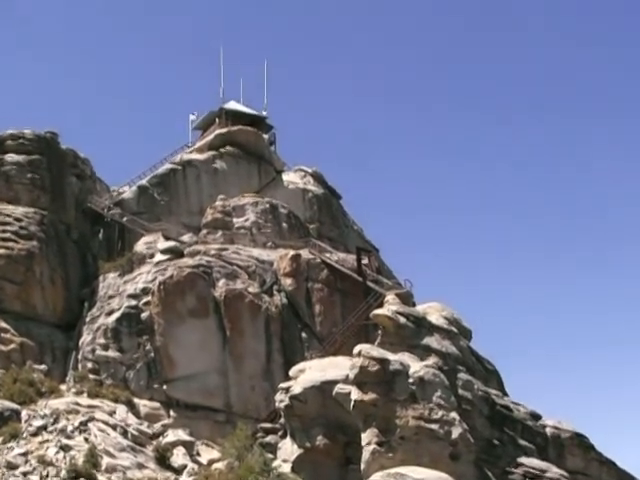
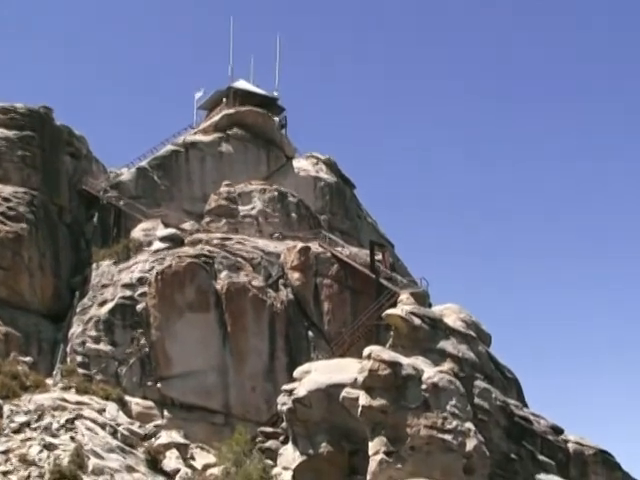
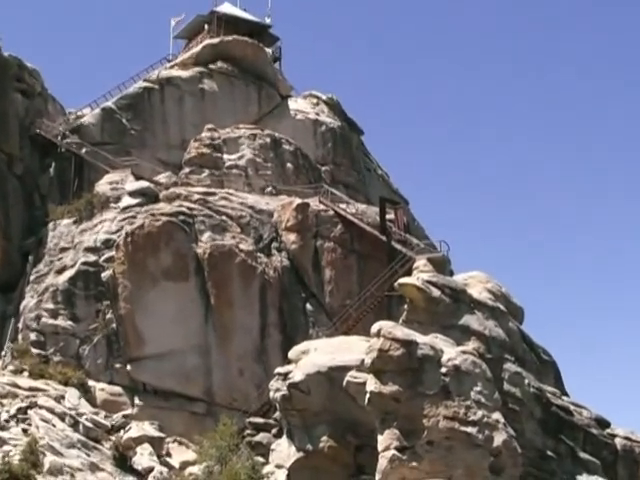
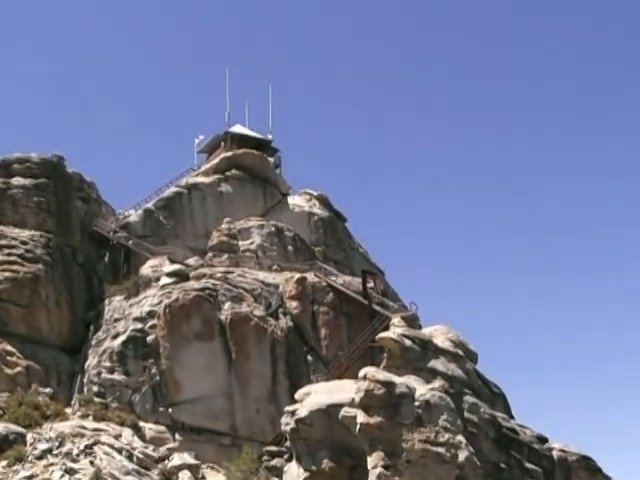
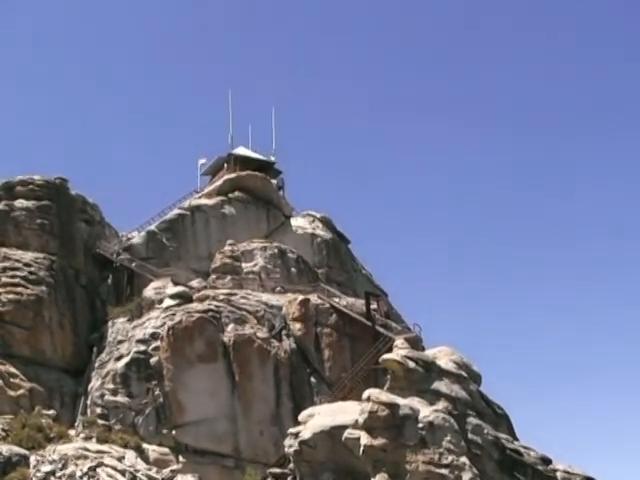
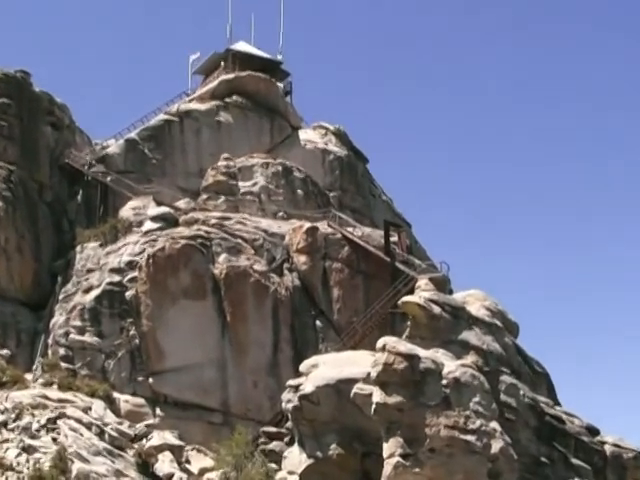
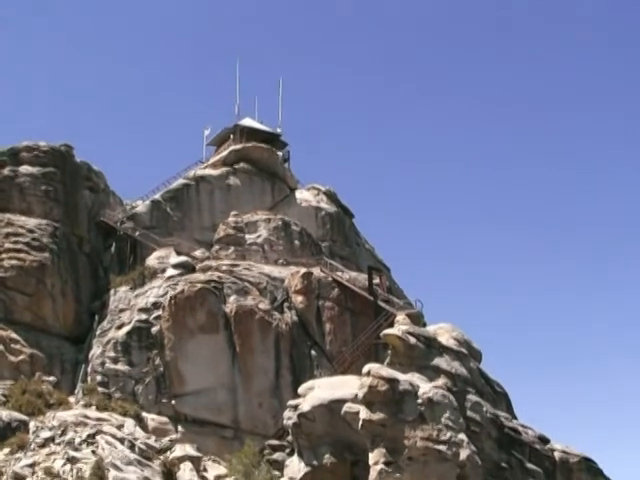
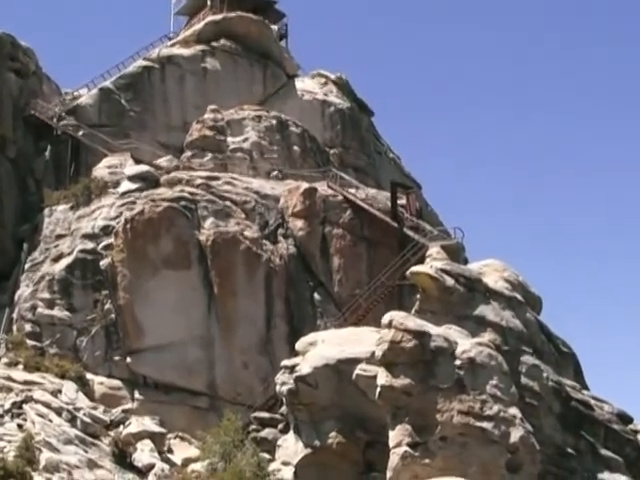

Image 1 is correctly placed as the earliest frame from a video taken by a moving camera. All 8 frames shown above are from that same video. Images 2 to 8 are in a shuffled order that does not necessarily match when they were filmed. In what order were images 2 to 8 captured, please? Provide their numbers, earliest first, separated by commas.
4, 5, 7, 2, 6, 3, 8
